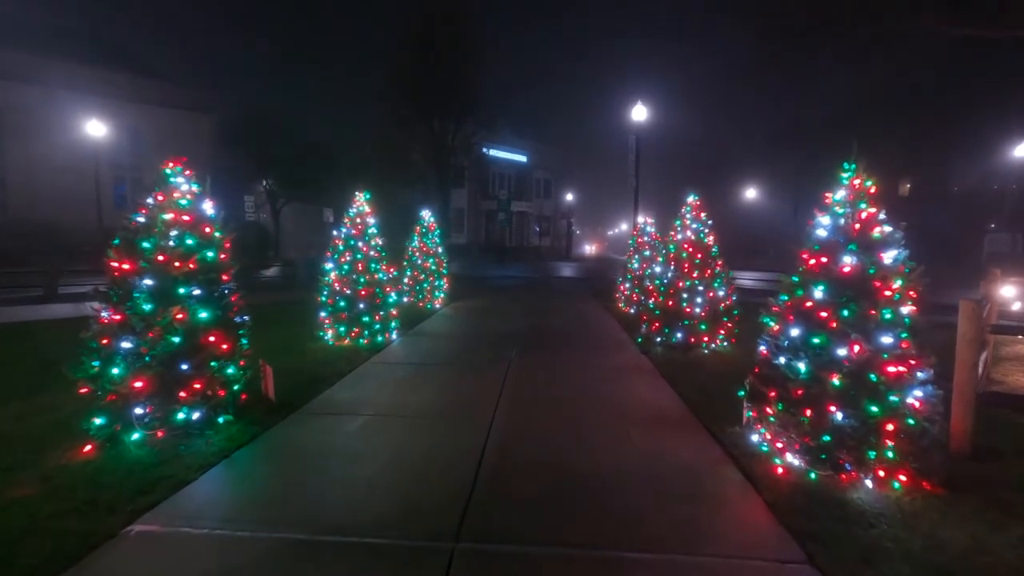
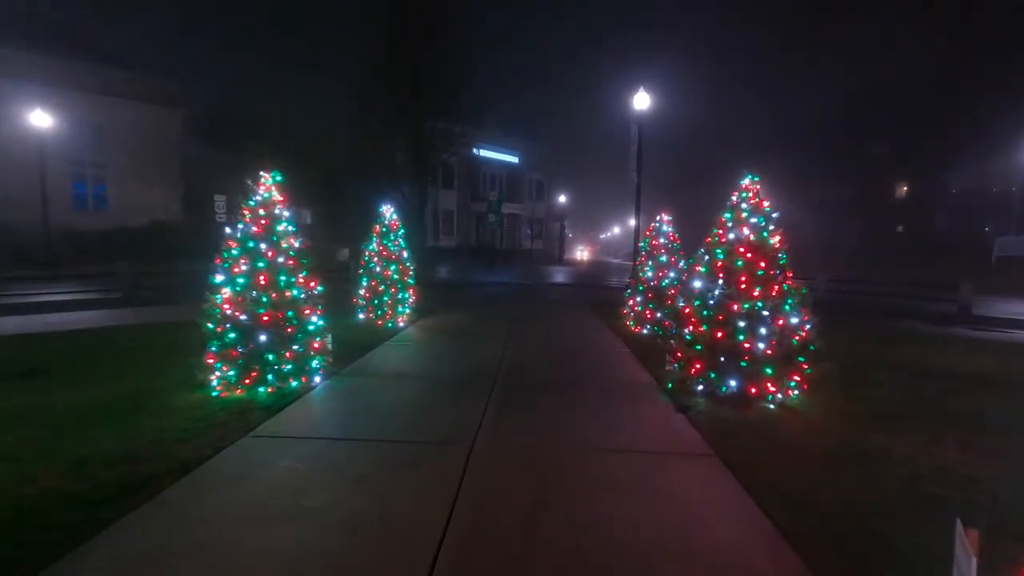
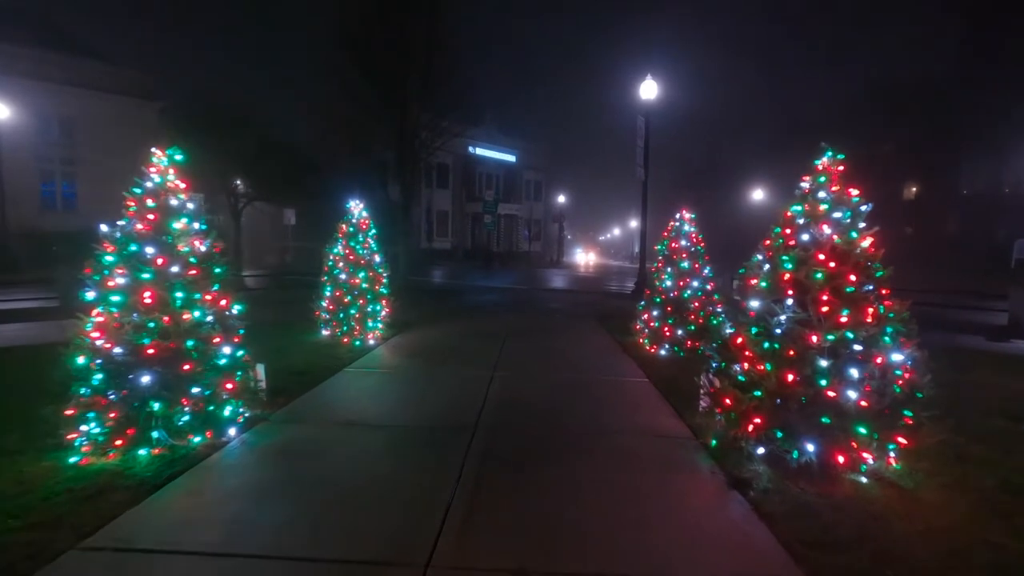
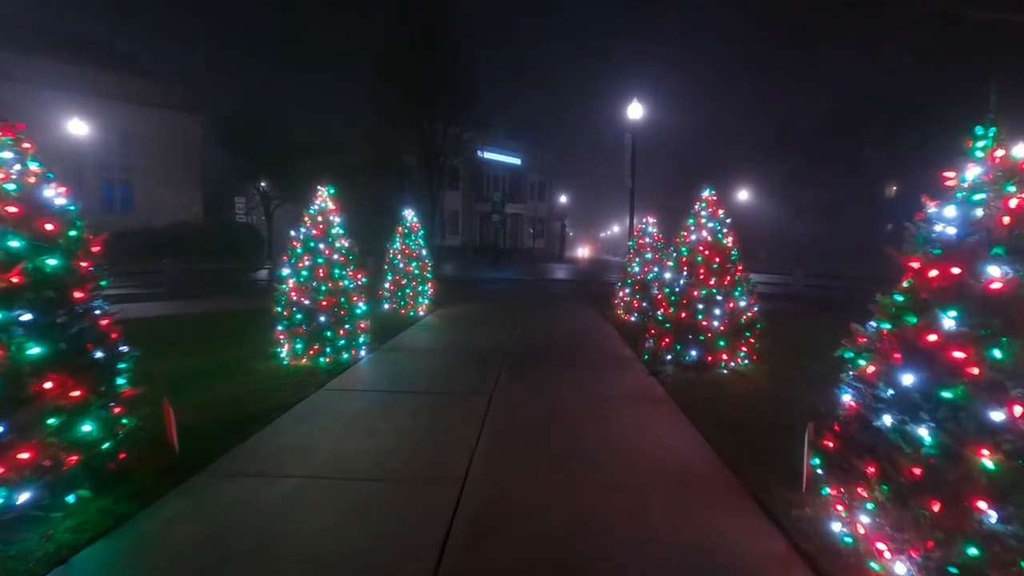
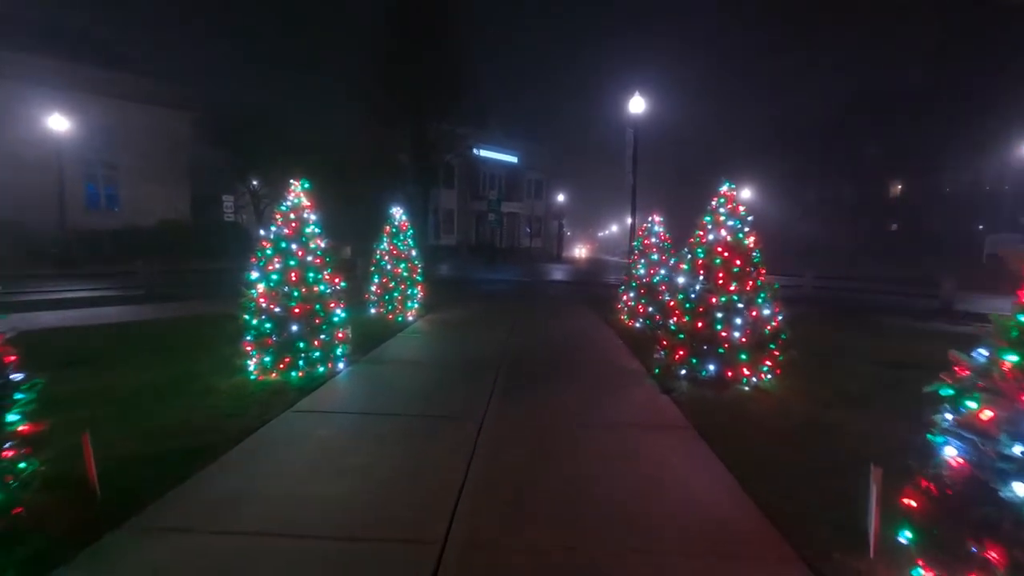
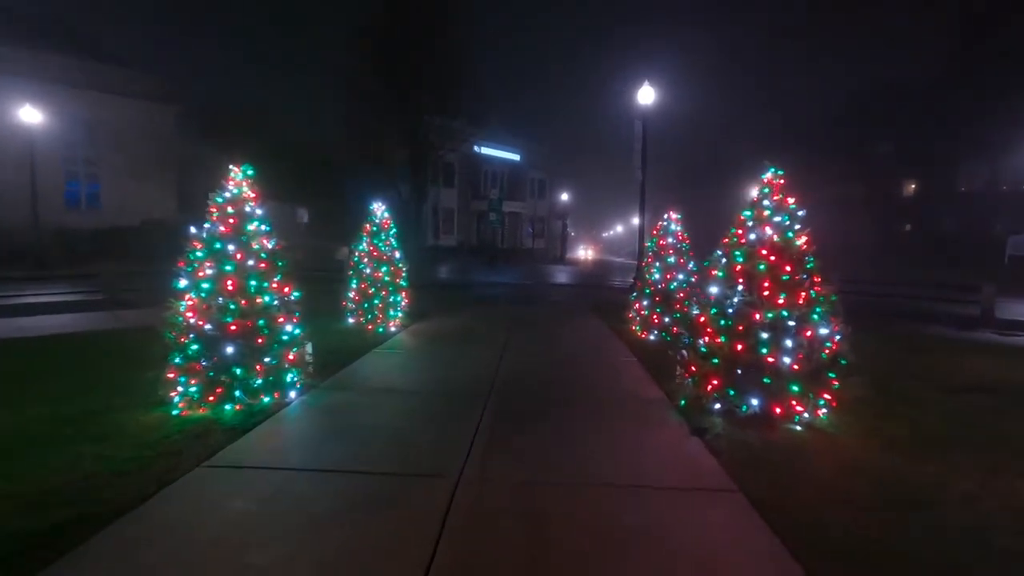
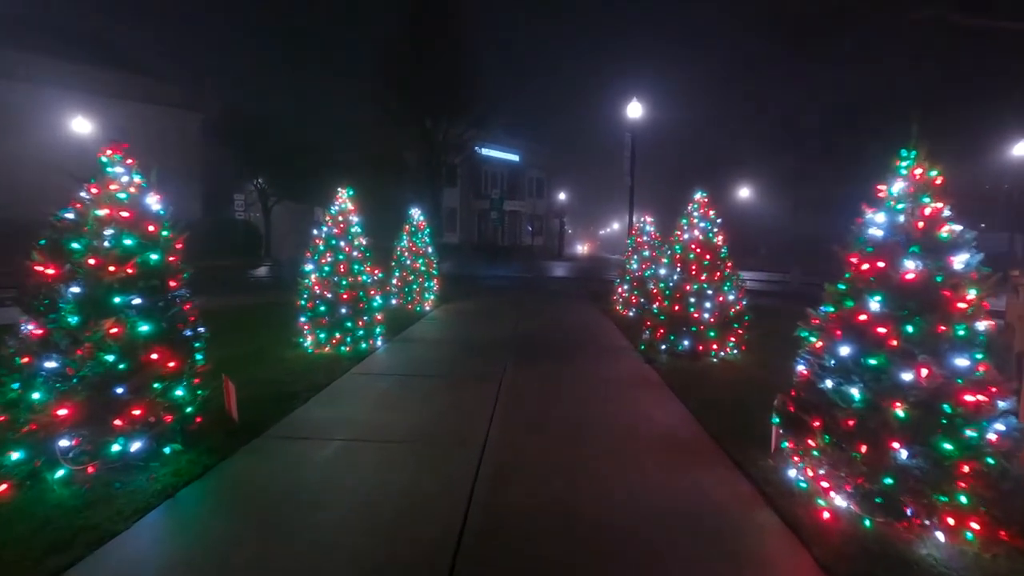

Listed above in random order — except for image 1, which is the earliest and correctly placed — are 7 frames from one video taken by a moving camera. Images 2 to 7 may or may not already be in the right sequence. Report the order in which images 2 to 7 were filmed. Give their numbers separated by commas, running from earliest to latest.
7, 4, 5, 2, 6, 3
